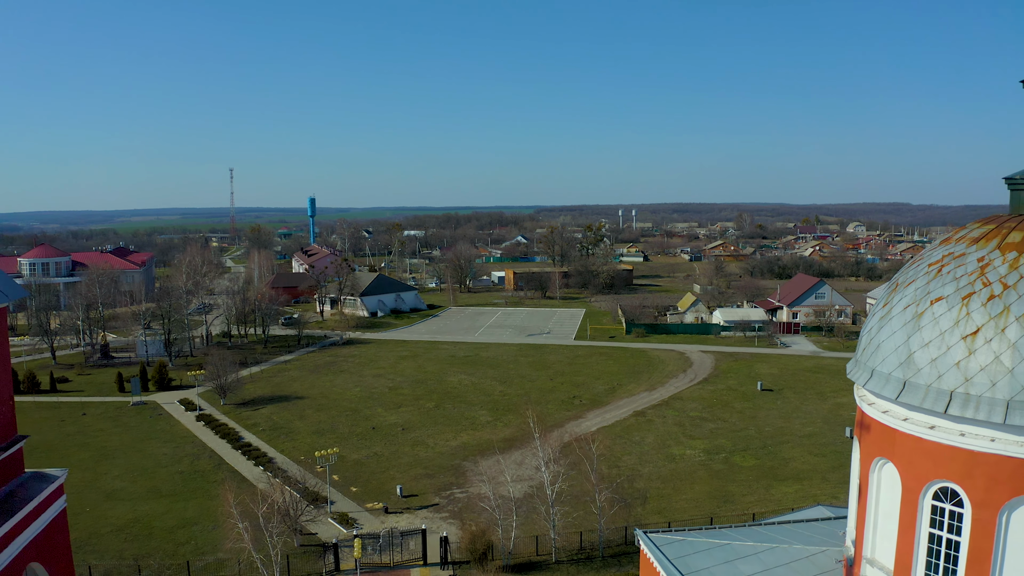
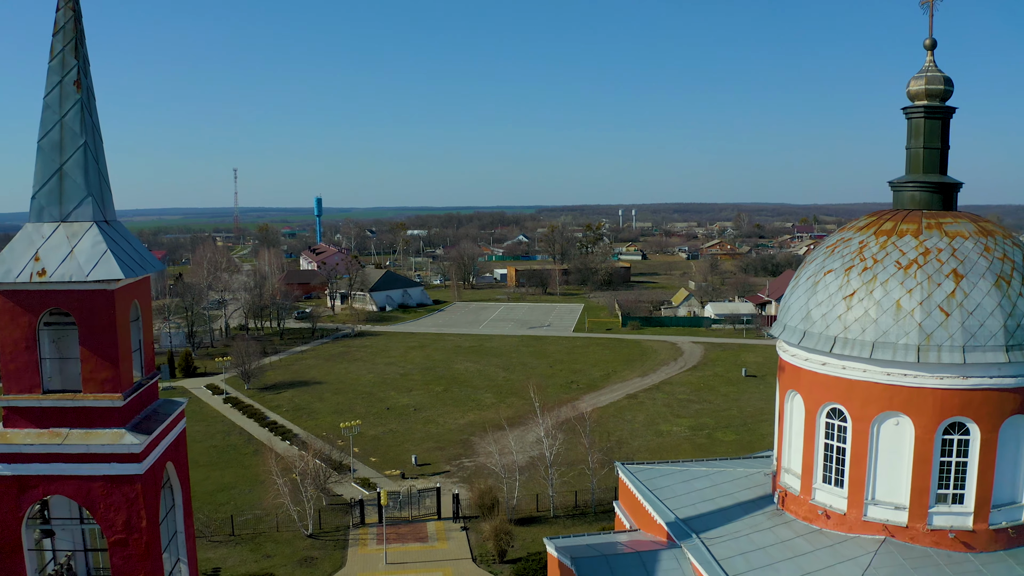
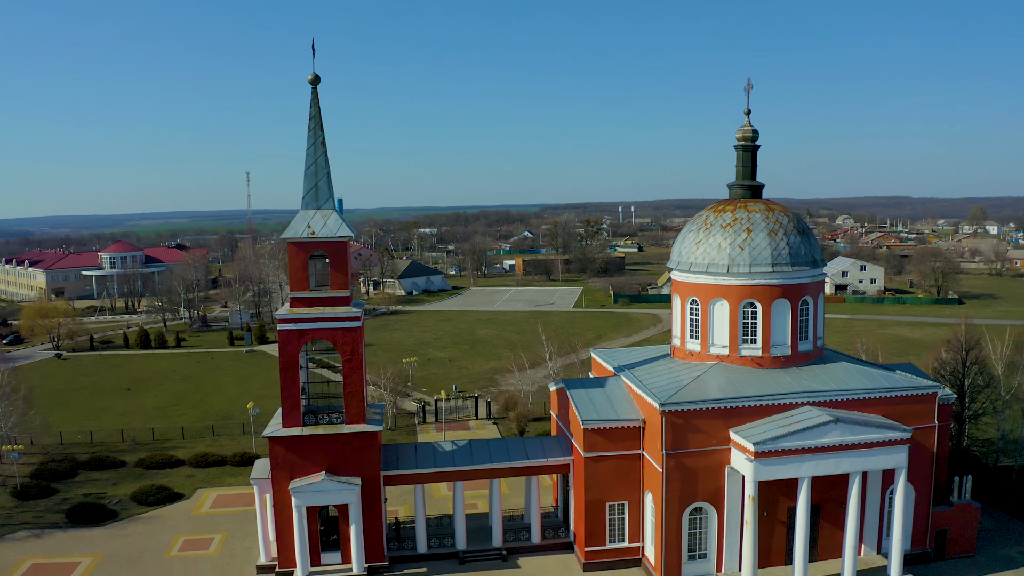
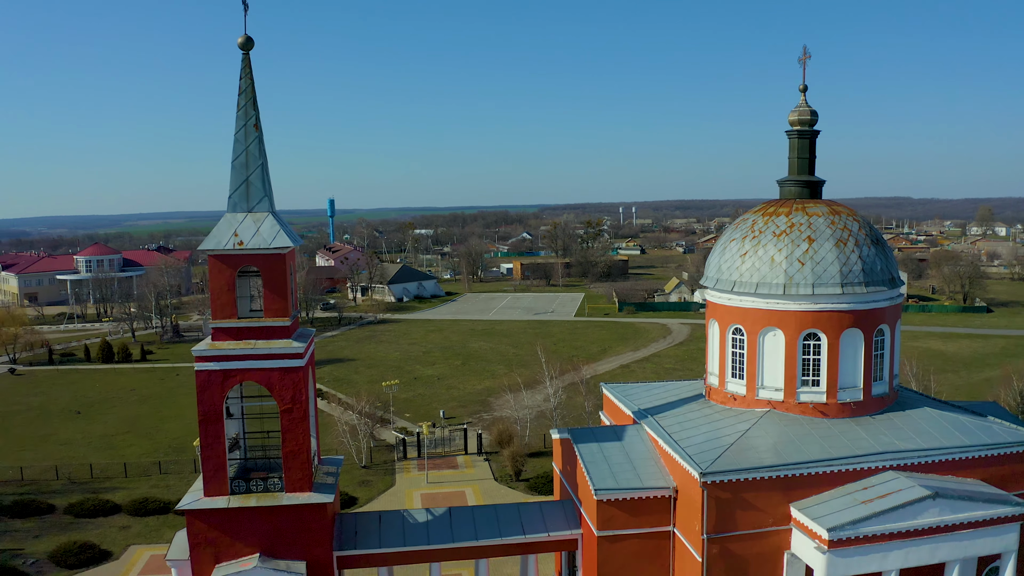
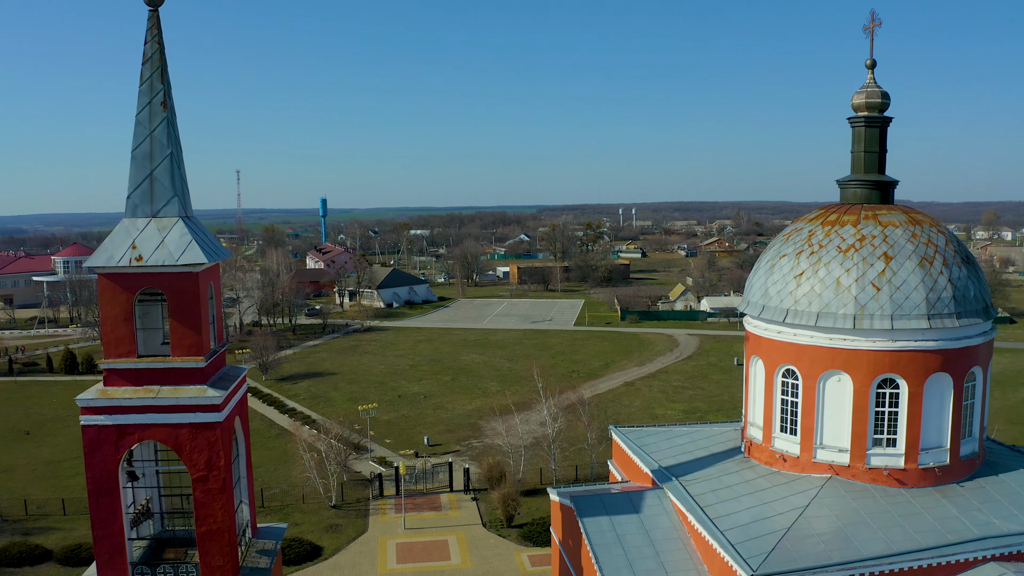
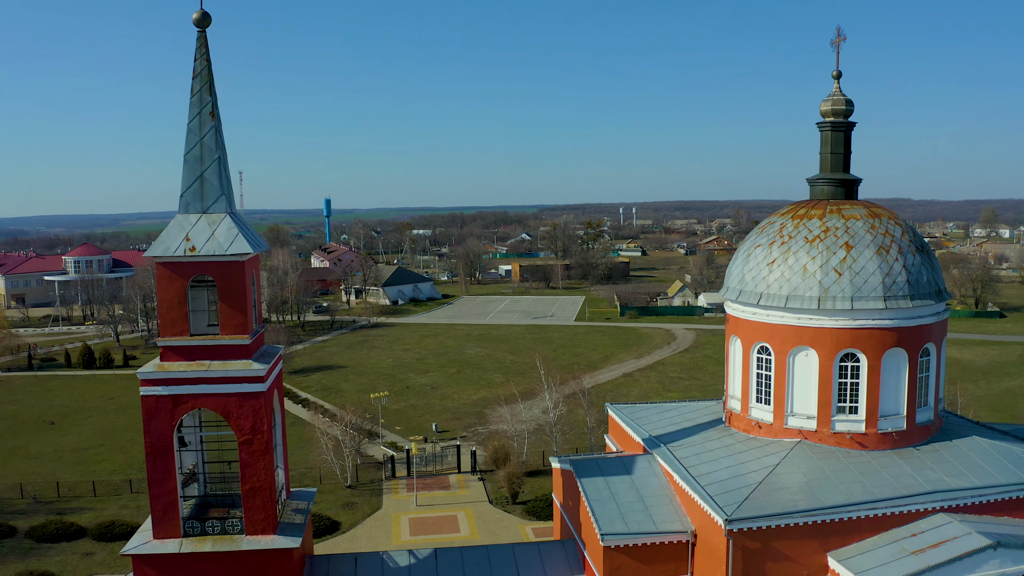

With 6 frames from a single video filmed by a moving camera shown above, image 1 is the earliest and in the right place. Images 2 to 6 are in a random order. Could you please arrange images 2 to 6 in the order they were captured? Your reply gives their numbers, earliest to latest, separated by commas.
2, 5, 6, 4, 3
